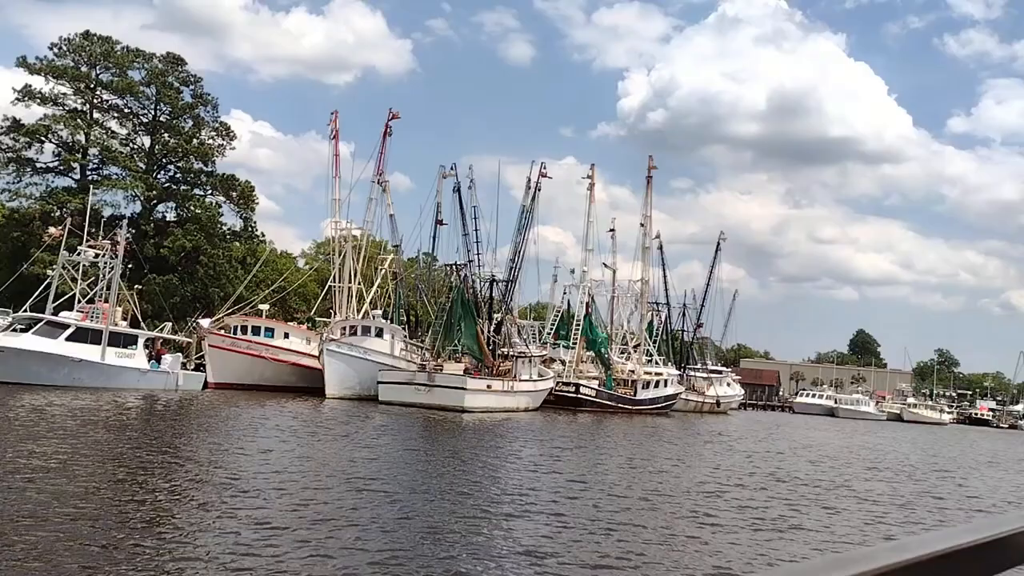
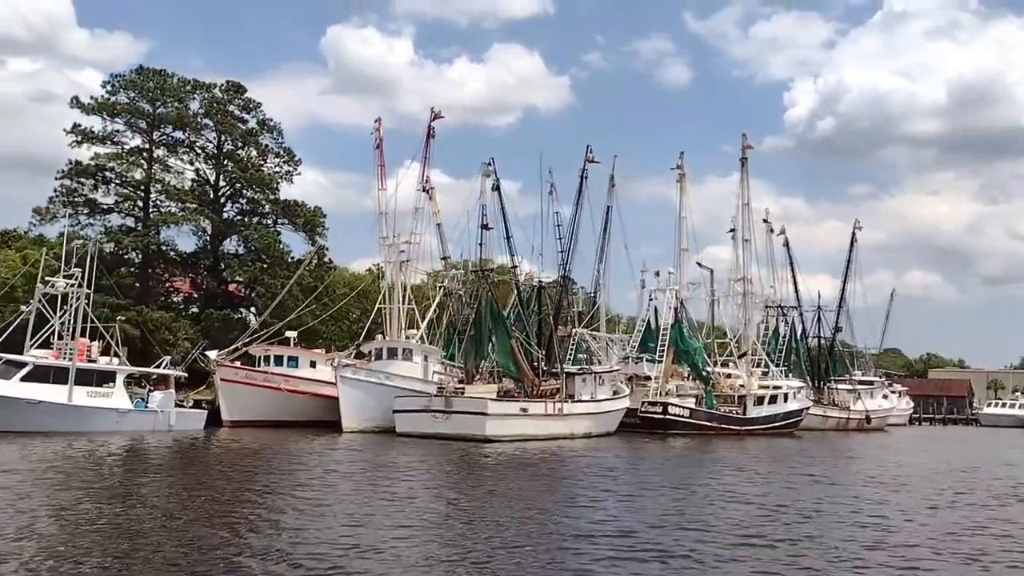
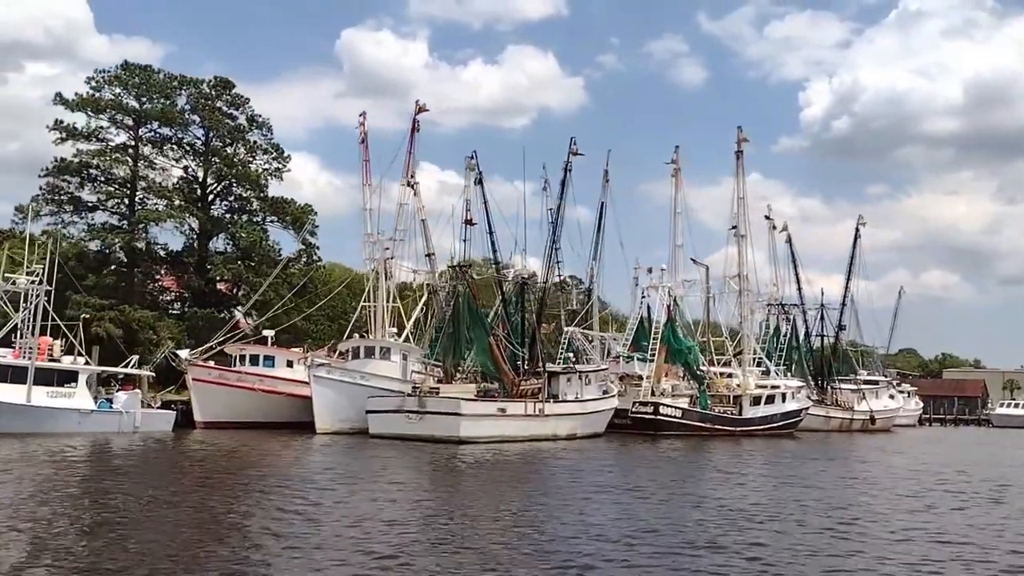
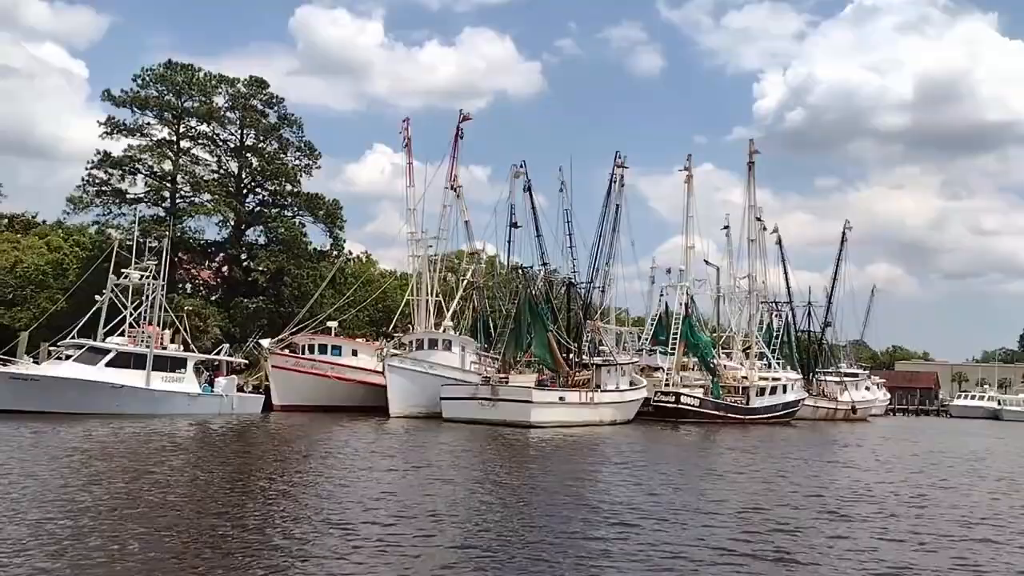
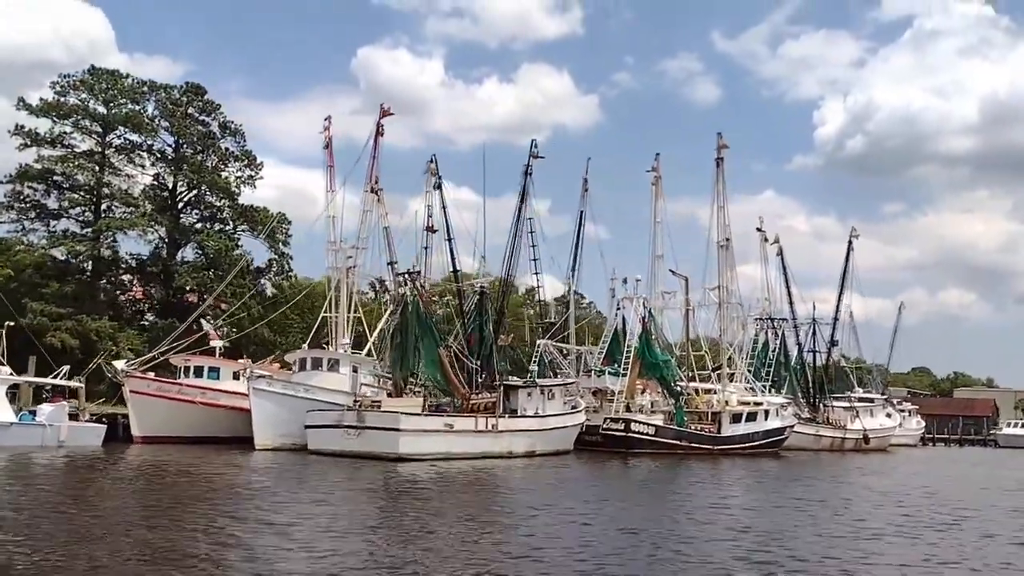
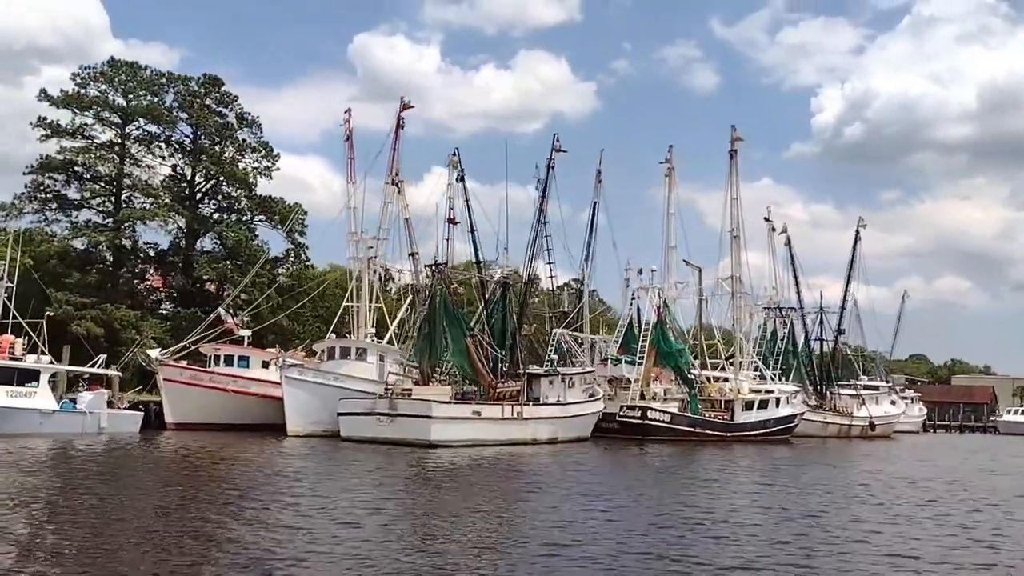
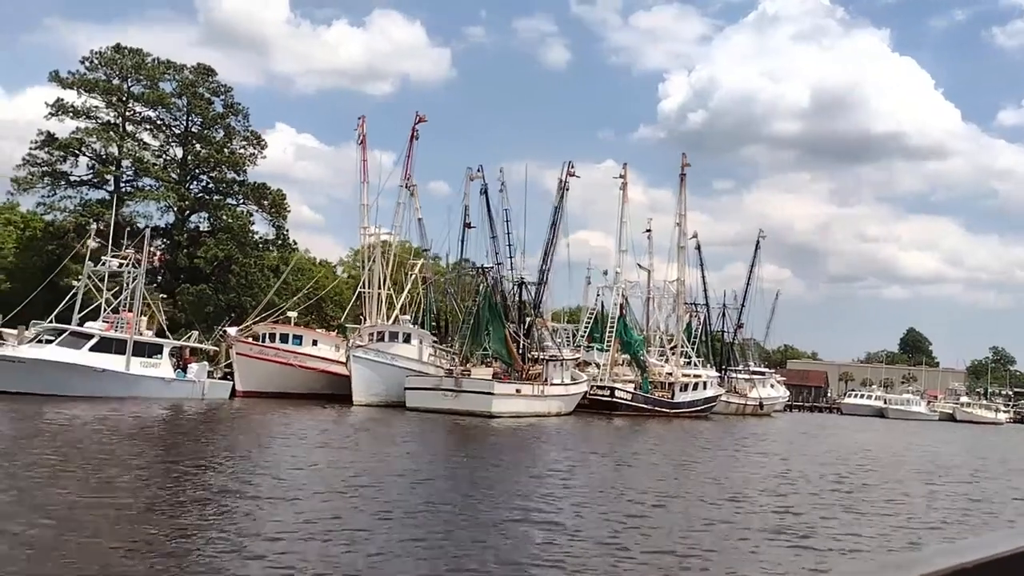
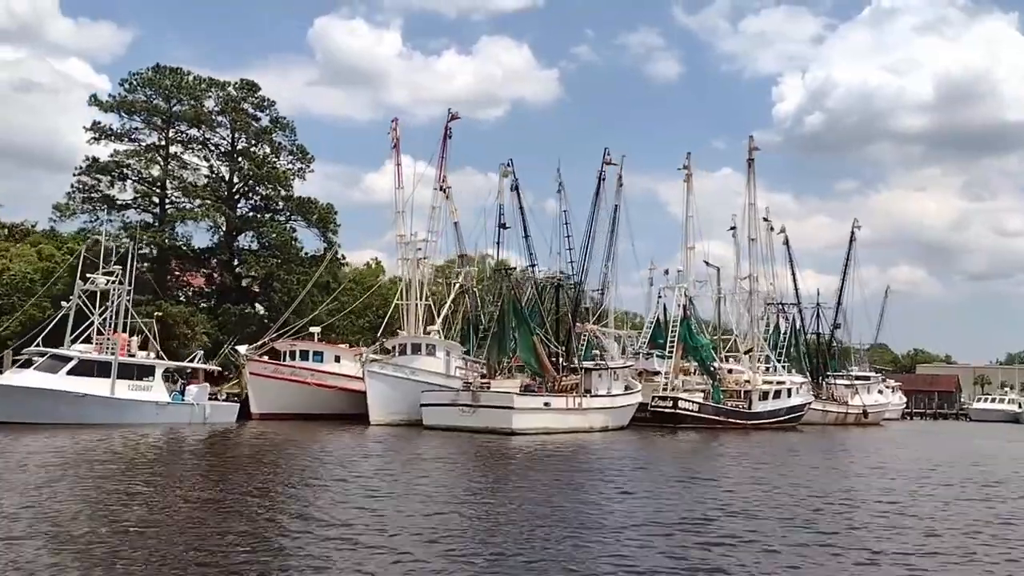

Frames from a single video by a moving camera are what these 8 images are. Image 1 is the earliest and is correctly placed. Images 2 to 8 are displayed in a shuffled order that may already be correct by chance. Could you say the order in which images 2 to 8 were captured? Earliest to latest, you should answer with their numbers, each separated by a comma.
7, 4, 8, 2, 3, 6, 5
